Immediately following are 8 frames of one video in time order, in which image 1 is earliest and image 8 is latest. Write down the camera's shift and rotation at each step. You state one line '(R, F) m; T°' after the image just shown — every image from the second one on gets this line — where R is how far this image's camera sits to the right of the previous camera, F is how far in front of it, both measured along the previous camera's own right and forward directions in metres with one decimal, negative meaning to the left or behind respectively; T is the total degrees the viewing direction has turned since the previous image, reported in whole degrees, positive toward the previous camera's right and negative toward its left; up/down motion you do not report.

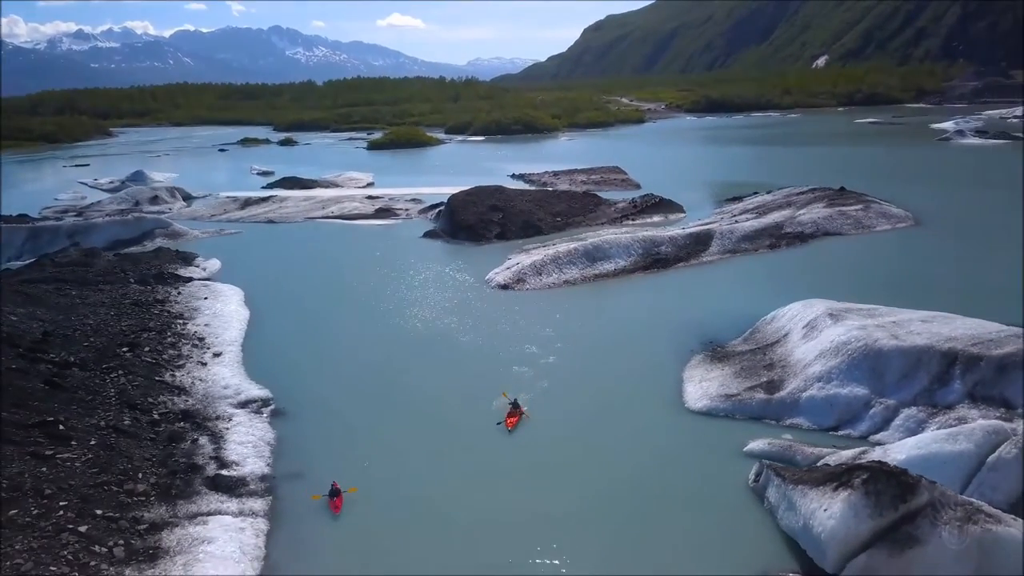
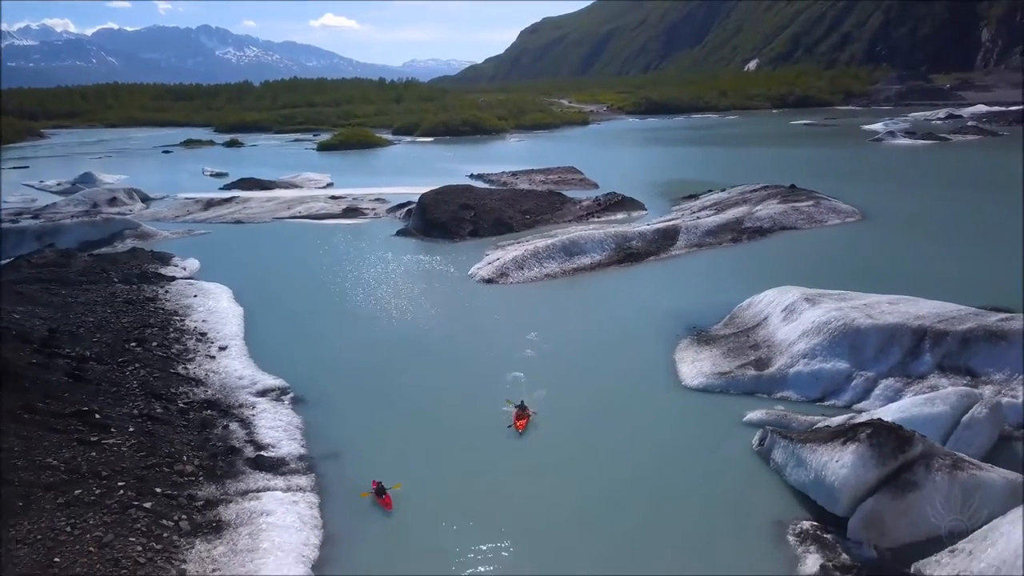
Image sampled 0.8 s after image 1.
(-0.8, -0.6) m; +4°
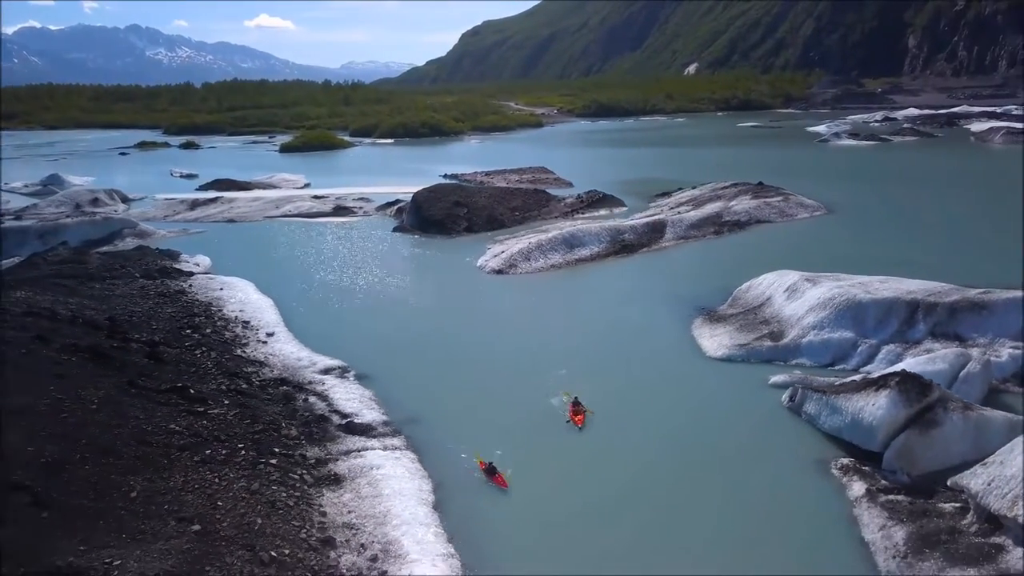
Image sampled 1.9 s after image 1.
(-1.3, -0.9) m; +4°
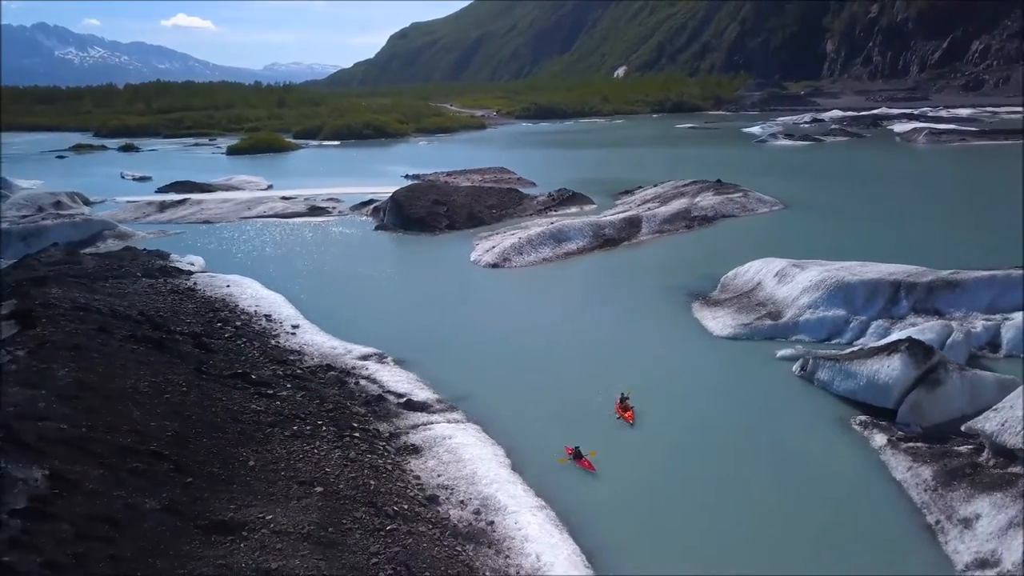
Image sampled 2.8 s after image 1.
(-1.3, -0.7) m; +5°
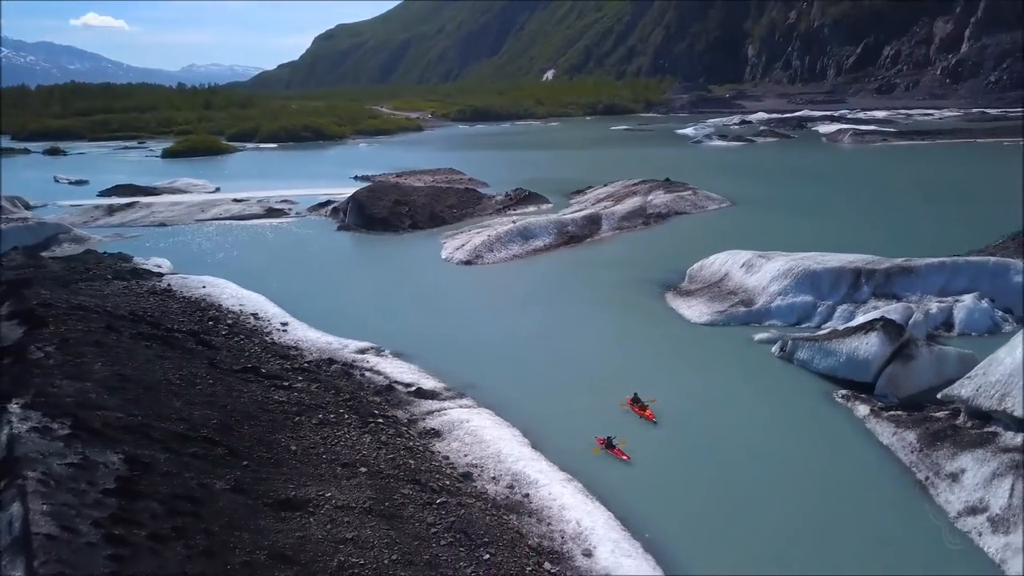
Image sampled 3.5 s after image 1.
(-0.9, -0.4) m; +5°
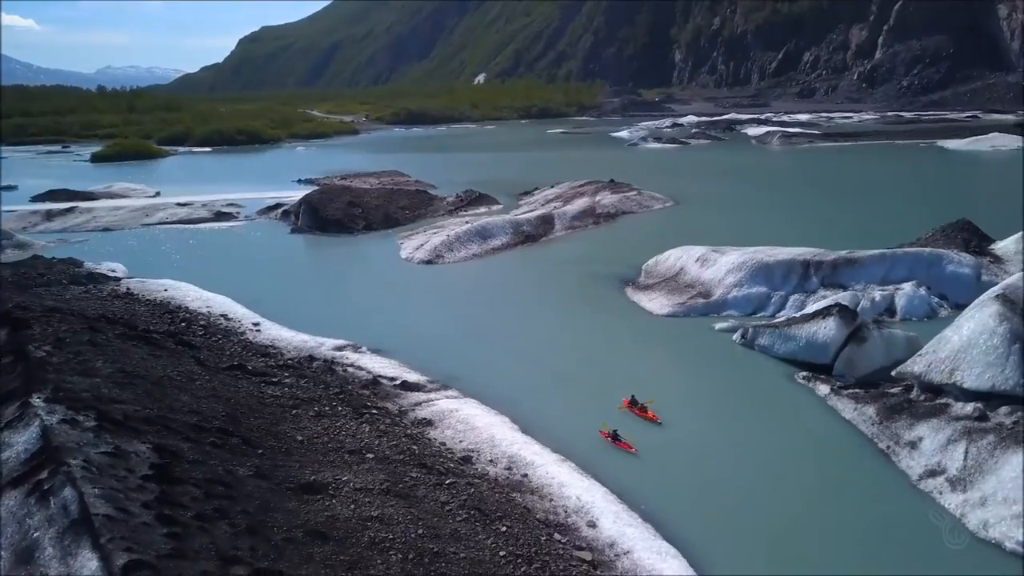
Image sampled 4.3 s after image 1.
(-0.6, -0.4) m; +5°
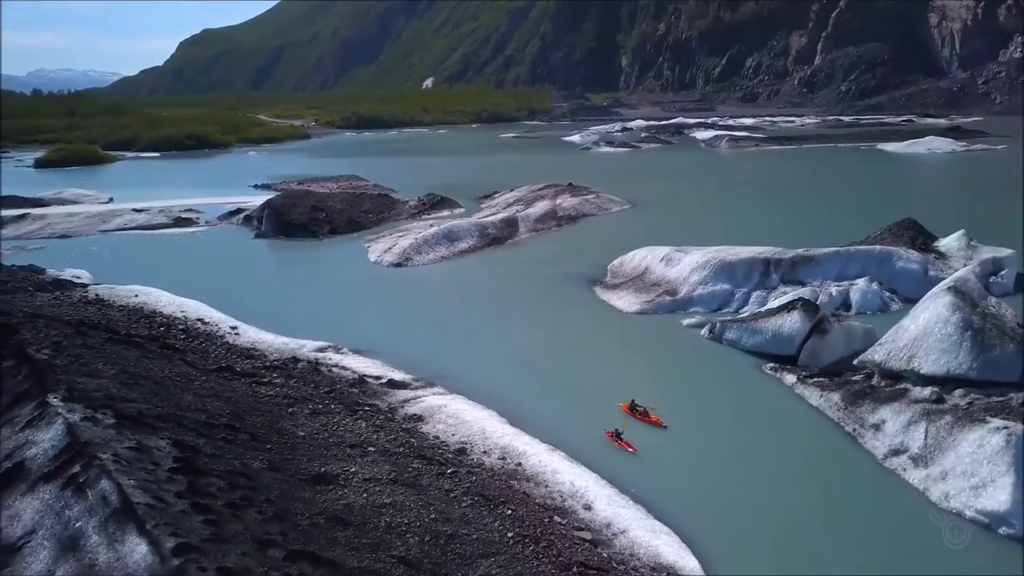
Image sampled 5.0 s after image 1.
(-0.4, -0.3) m; +4°
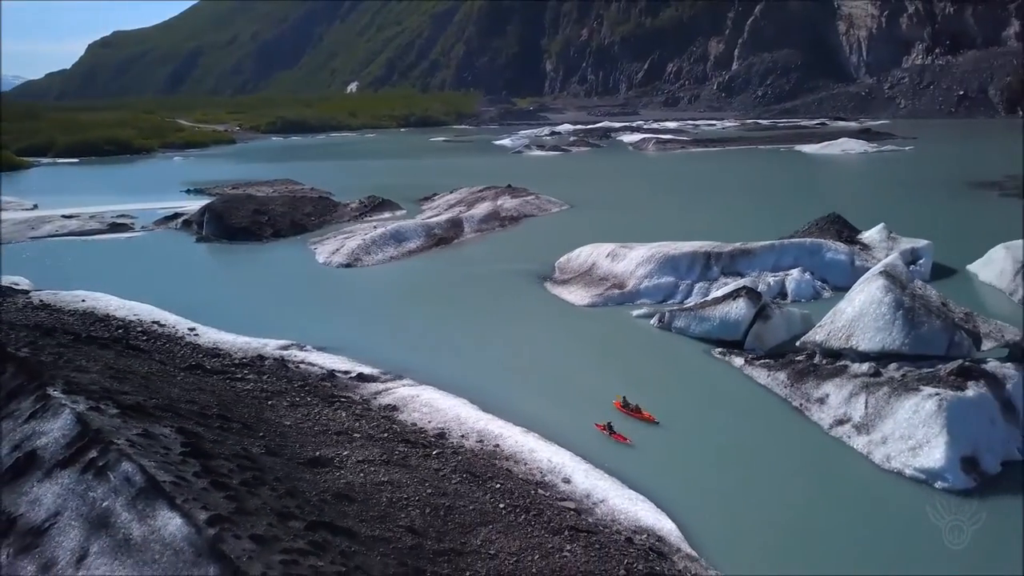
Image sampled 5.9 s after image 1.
(-0.5, -0.4) m; +5°
